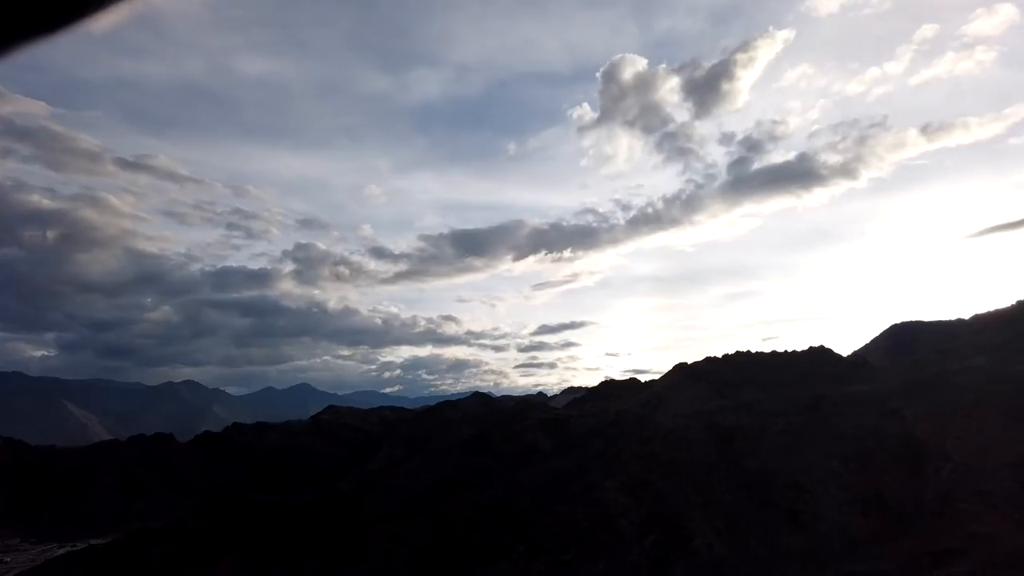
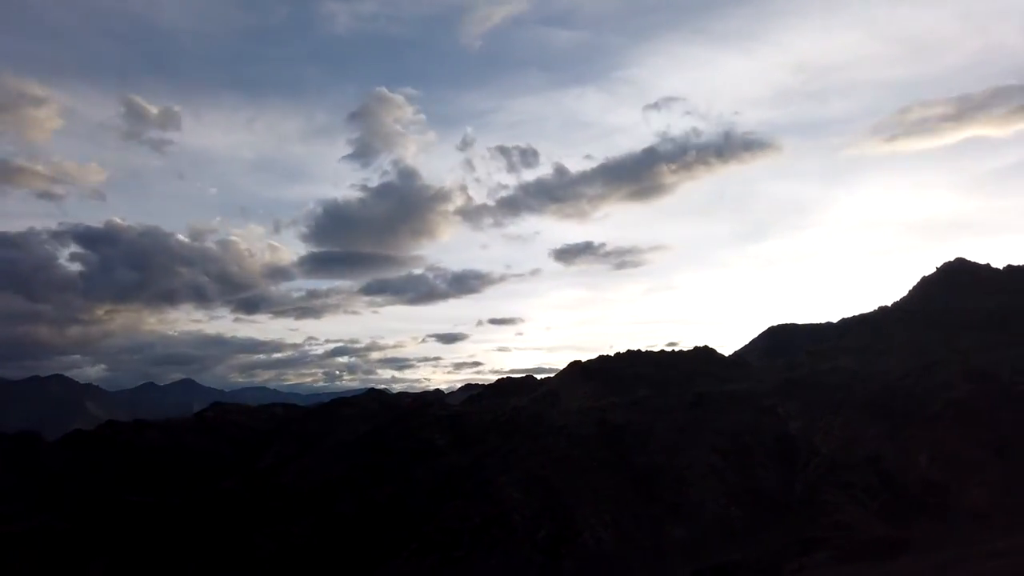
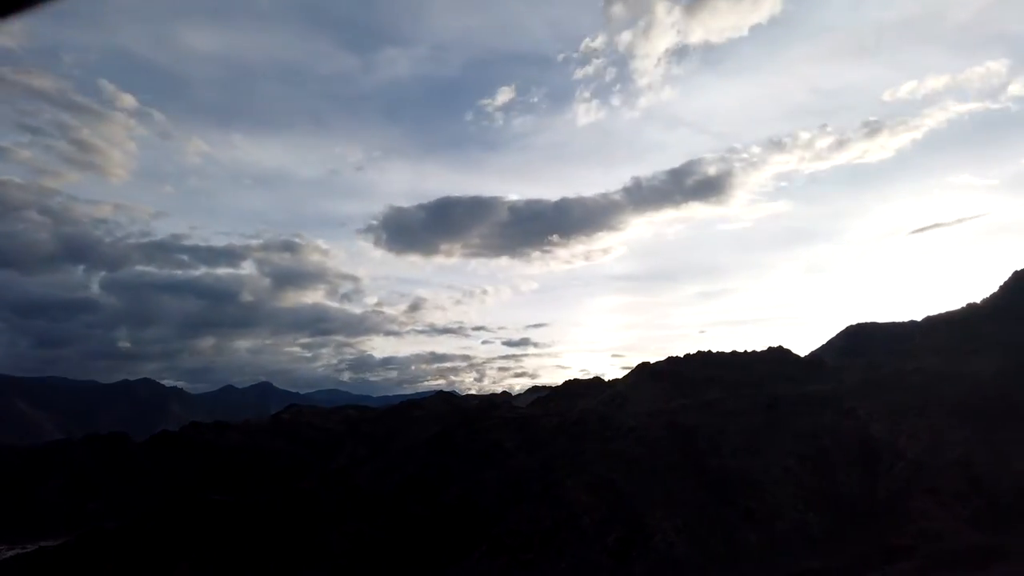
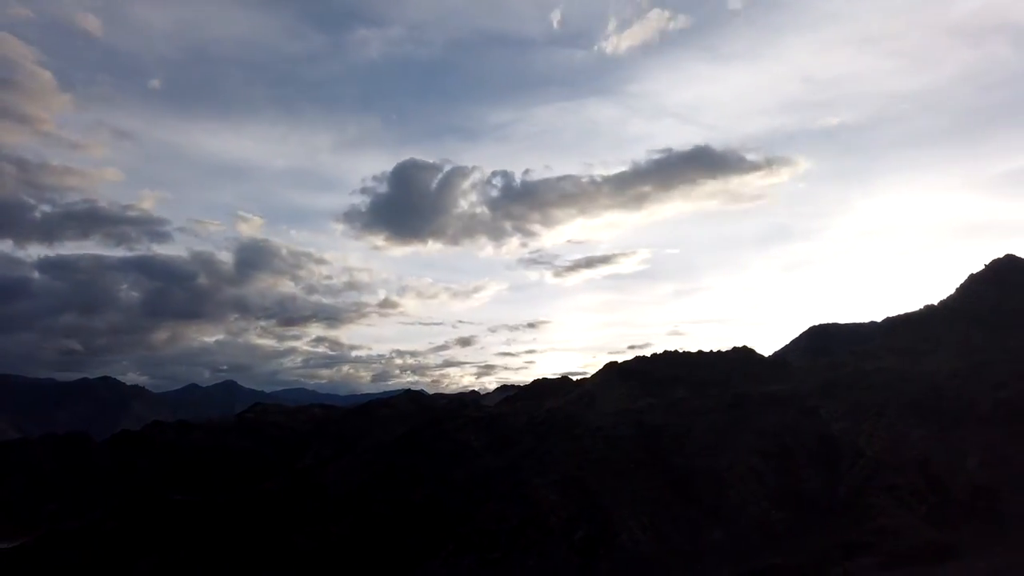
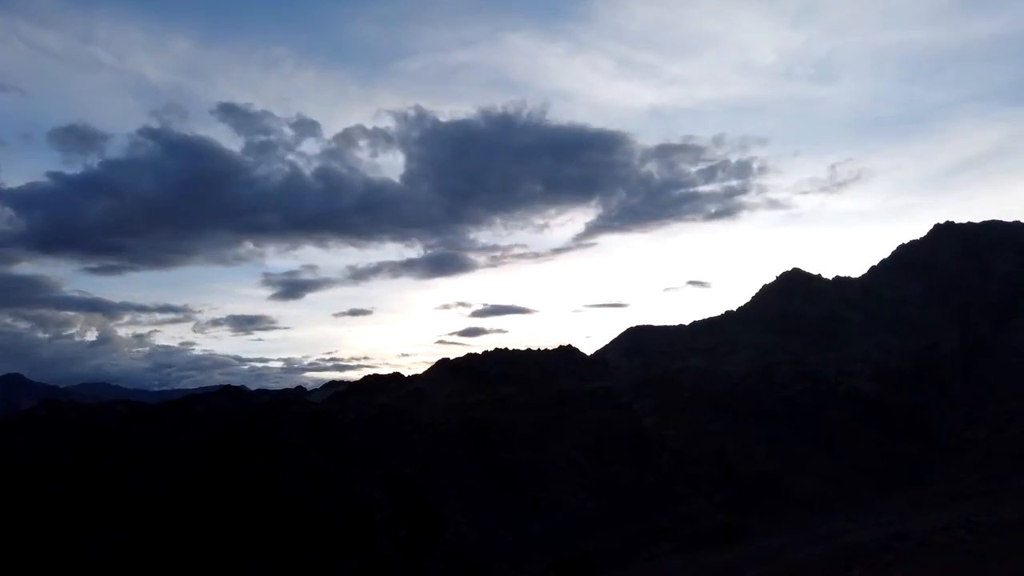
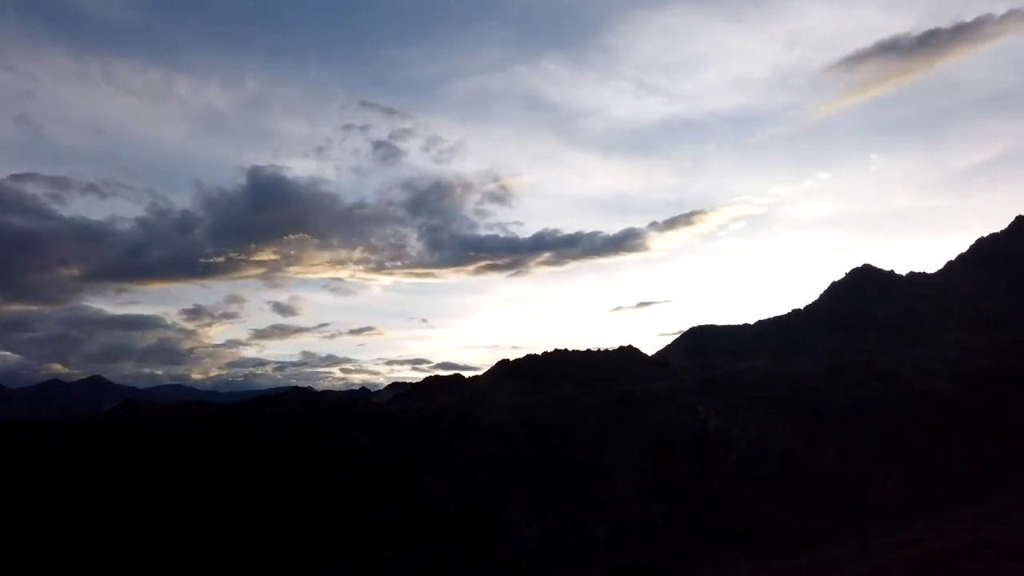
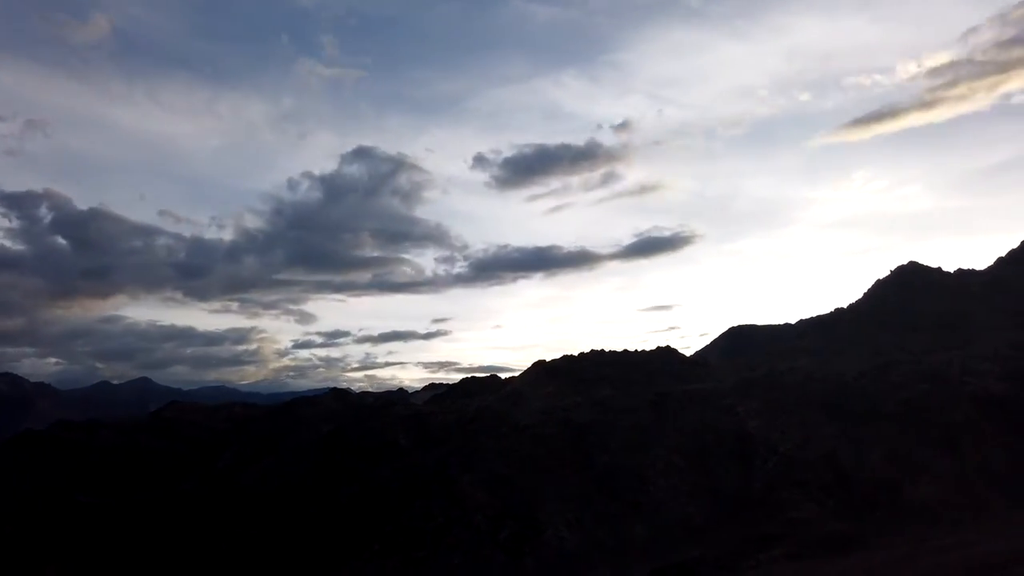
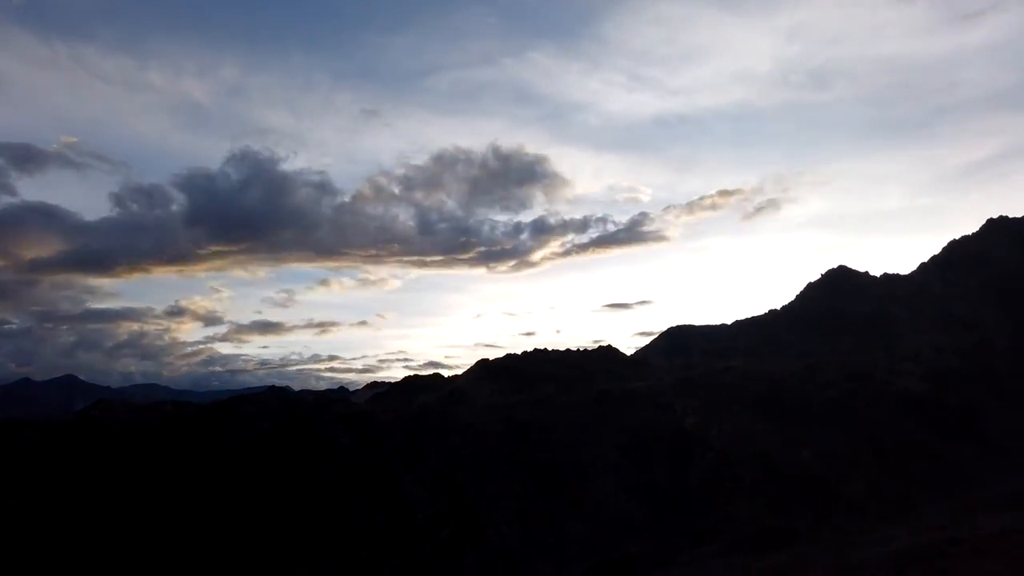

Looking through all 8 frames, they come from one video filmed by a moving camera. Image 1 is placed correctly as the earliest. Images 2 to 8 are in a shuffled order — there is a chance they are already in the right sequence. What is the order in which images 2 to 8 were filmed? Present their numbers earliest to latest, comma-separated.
3, 4, 2, 7, 6, 8, 5
